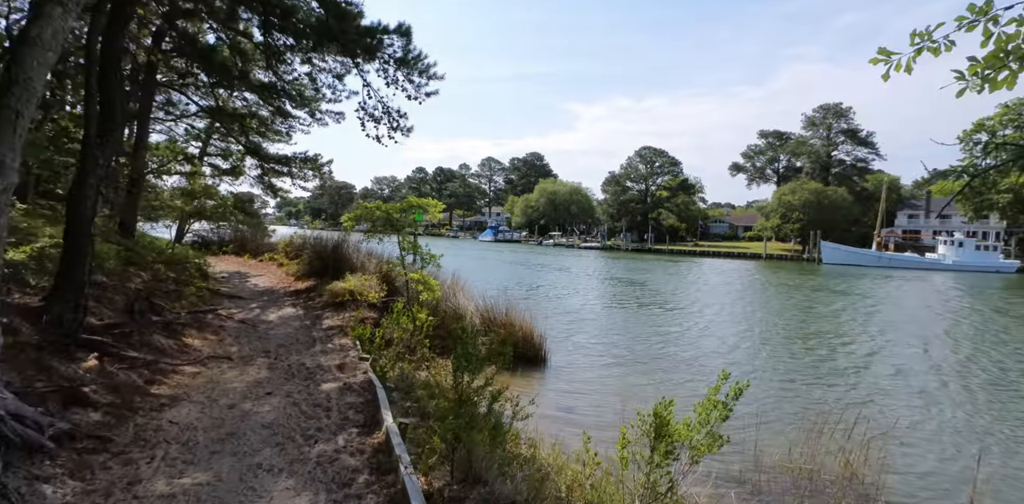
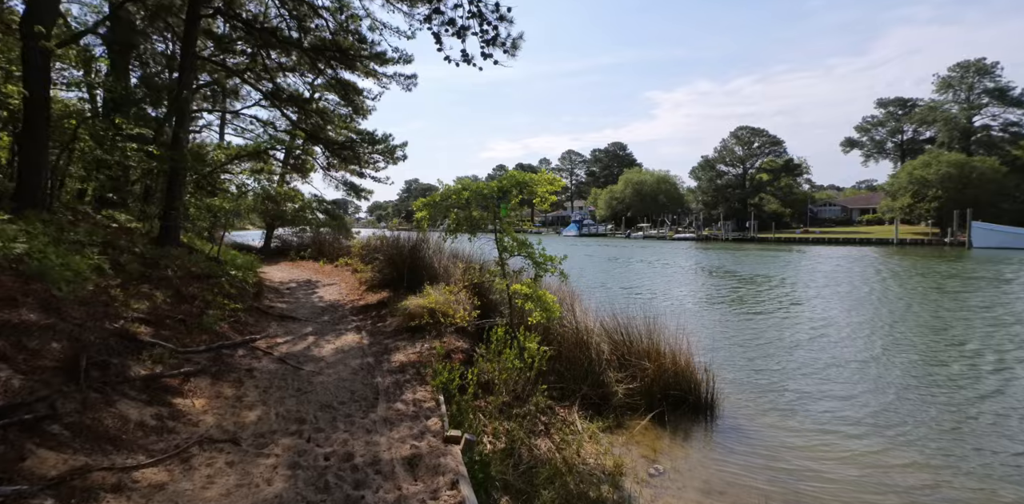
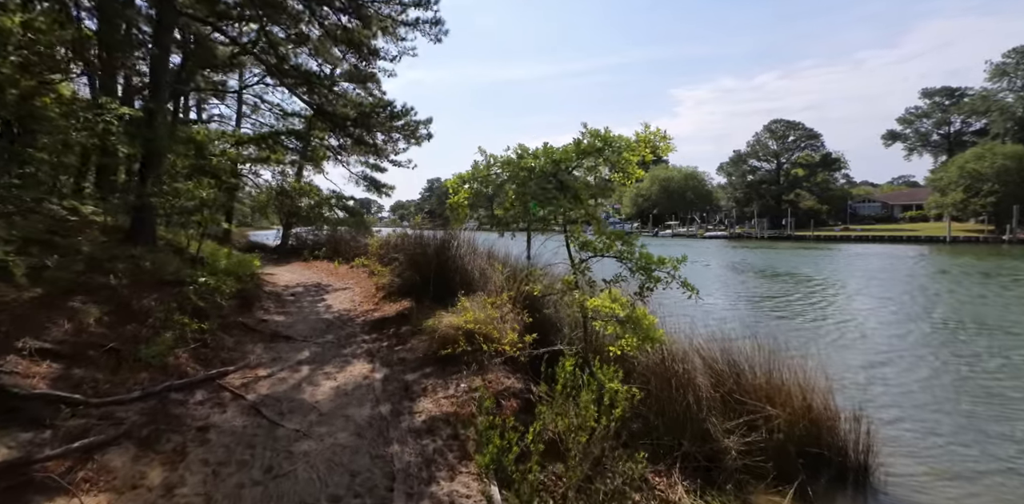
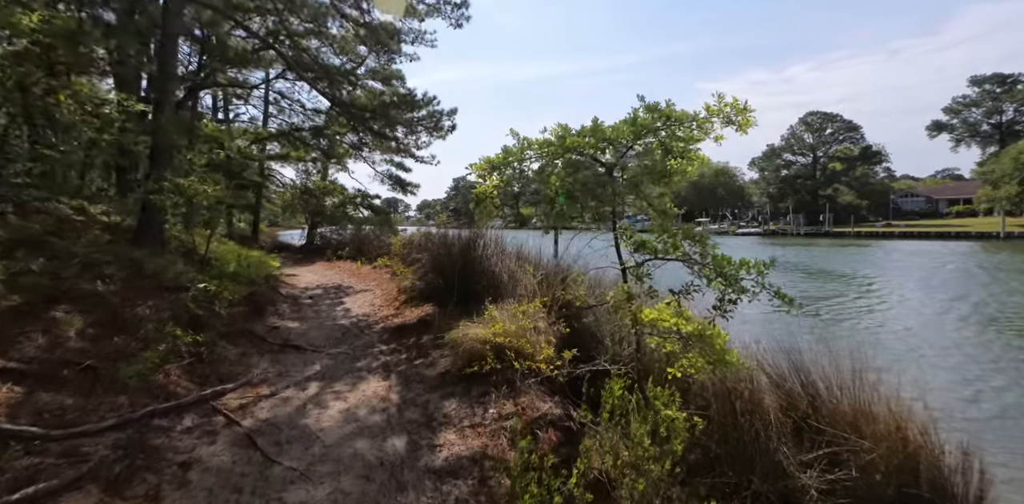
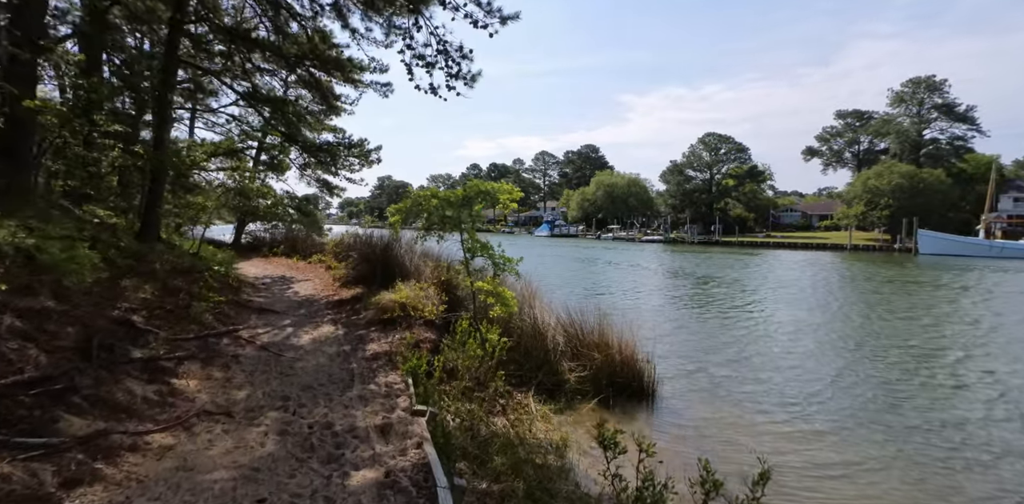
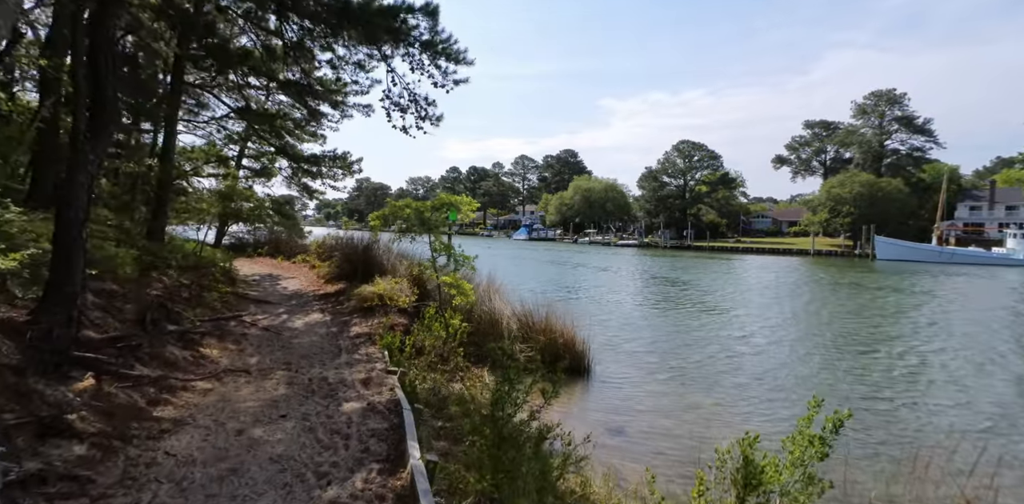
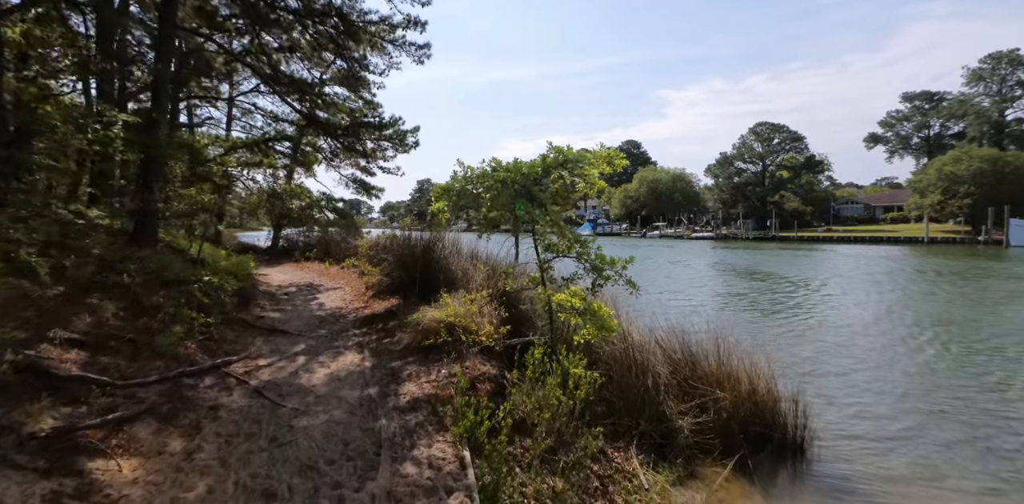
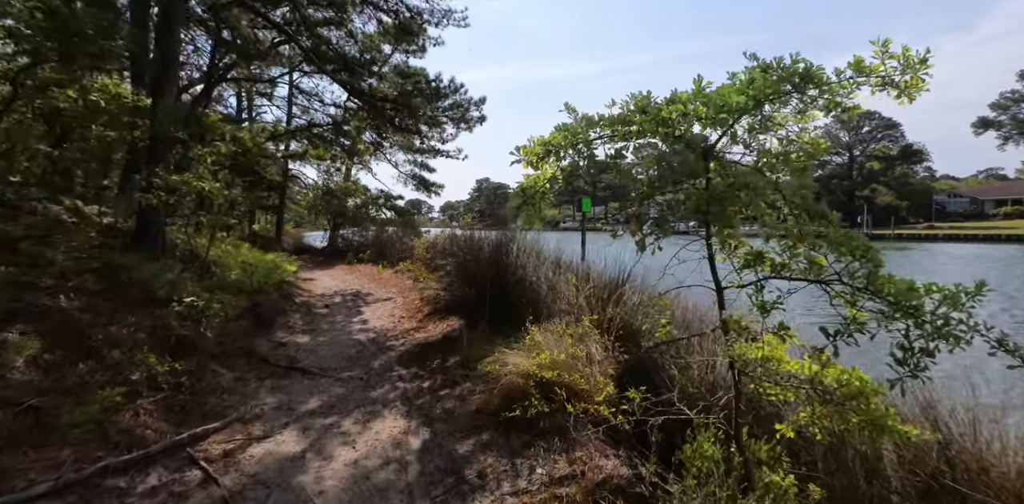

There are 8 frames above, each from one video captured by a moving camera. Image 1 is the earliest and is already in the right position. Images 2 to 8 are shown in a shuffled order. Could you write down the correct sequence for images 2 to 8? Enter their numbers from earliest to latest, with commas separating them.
6, 5, 2, 7, 3, 4, 8
